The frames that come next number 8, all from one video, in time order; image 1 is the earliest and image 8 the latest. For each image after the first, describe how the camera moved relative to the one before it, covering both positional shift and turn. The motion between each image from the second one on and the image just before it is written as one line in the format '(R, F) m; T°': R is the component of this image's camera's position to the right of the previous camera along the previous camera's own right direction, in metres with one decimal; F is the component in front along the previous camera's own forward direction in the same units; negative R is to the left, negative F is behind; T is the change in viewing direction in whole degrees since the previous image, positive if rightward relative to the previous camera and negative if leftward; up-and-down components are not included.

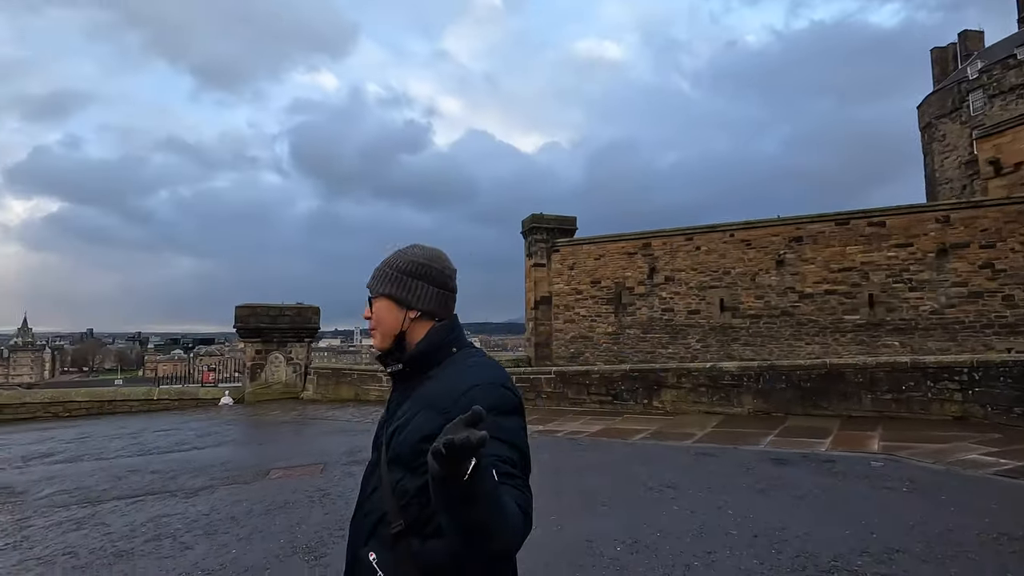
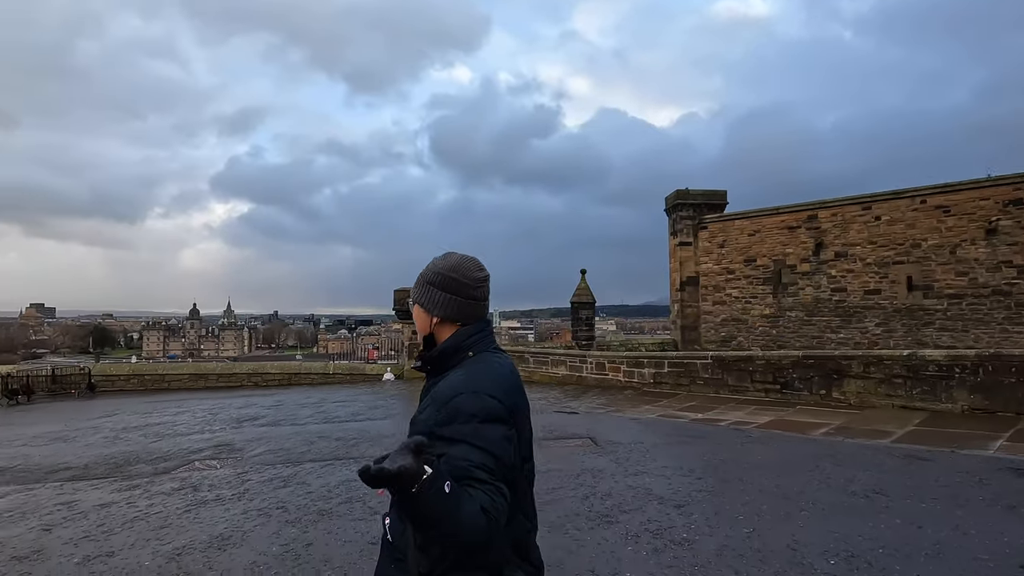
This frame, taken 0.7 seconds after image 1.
(-0.3, +0.2) m; -14°
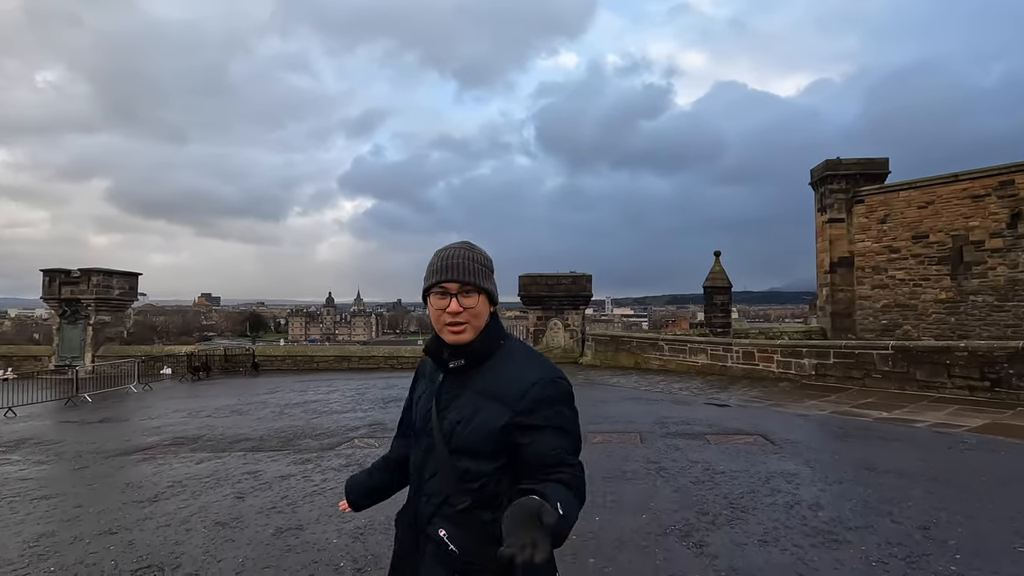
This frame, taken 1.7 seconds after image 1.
(-0.5, +0.3) m; -12°
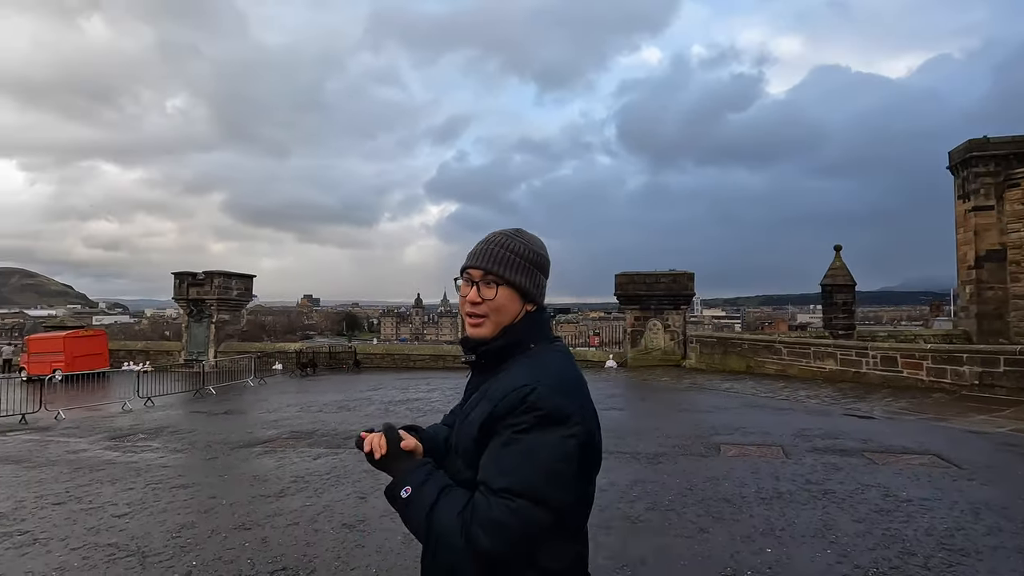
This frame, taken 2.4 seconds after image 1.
(-0.4, +0.4) m; -9°
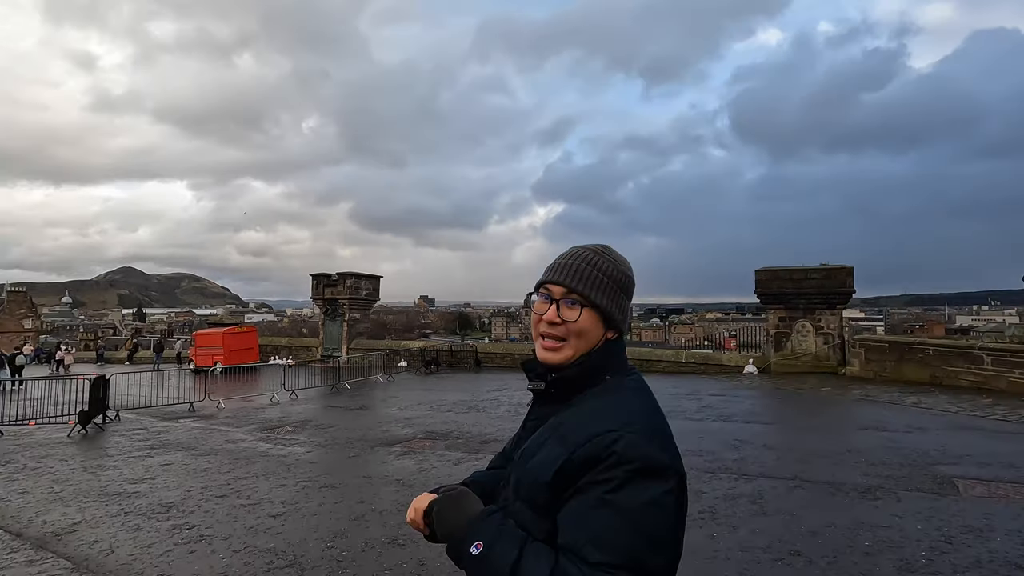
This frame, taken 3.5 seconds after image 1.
(-0.5, +0.6) m; -12°
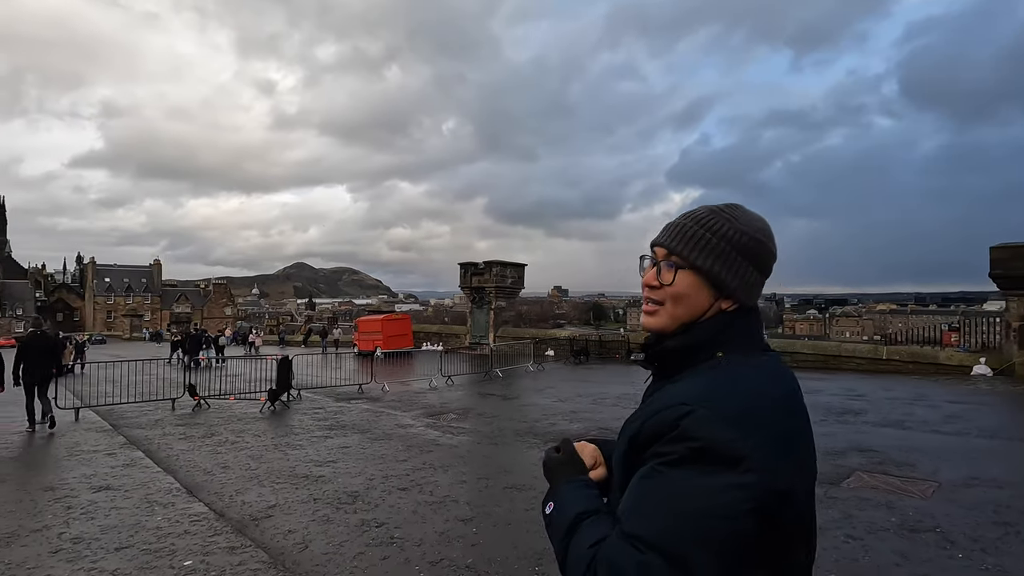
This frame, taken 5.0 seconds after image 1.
(-0.7, +0.8) m; -14°
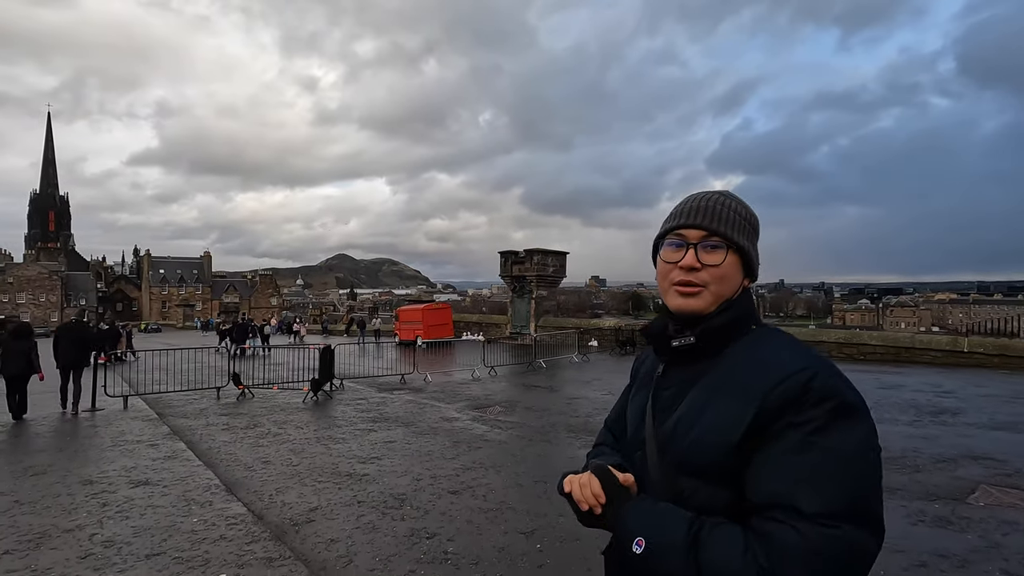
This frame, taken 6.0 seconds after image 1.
(-0.2, +0.5) m; -4°
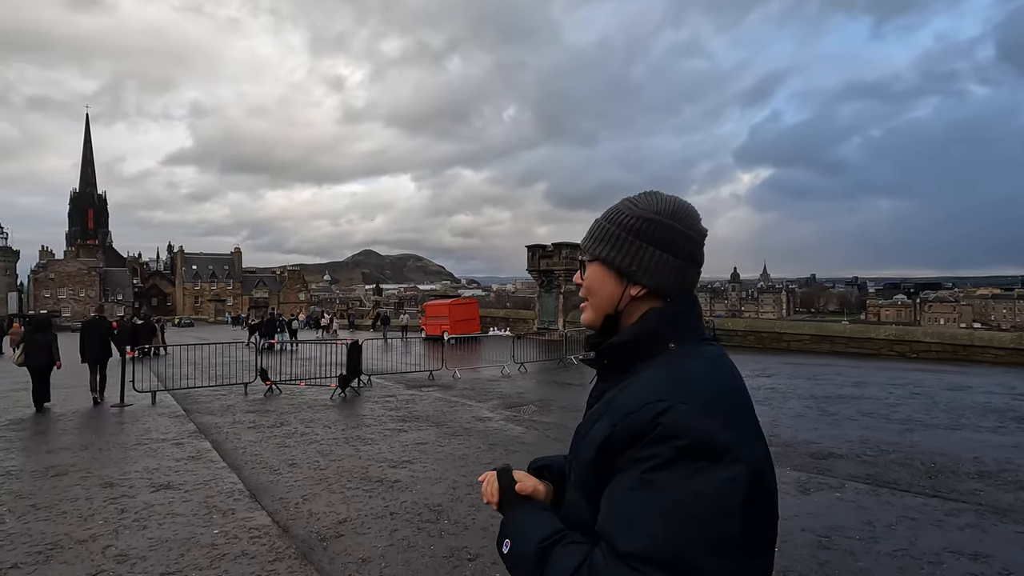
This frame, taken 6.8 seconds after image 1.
(-0.2, +0.4) m; -3°
